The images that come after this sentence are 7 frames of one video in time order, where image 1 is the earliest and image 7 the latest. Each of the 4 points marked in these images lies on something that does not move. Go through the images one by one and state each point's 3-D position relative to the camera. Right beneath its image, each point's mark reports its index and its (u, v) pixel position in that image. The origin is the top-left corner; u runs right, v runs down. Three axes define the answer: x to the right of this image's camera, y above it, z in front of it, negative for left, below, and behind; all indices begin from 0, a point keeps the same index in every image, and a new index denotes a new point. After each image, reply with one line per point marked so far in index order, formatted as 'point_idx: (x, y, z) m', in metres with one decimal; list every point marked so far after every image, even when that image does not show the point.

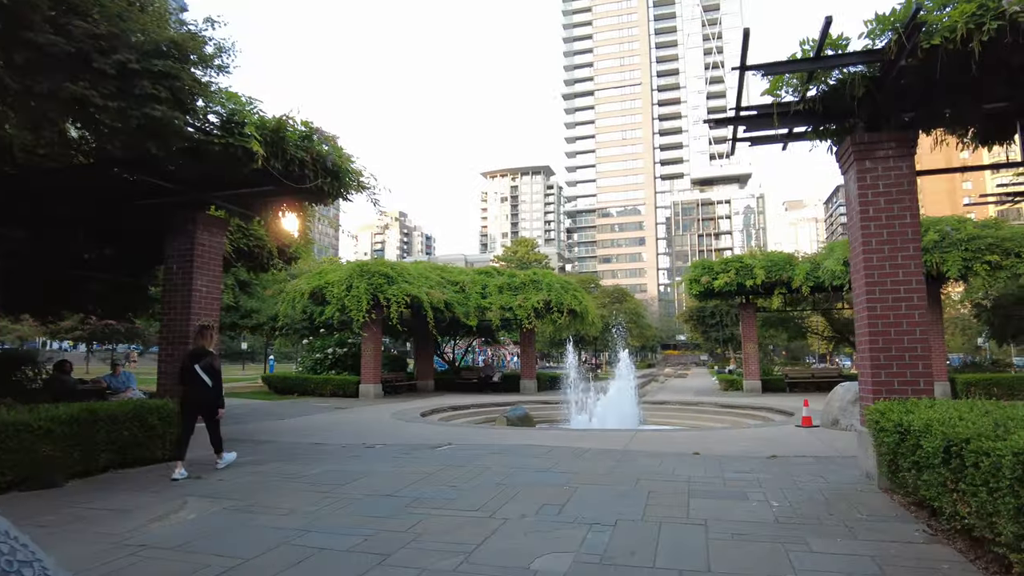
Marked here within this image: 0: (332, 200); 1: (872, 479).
0: (-2.6, +1.3, +9.2) m
1: (+3.3, -1.7, +5.9) m
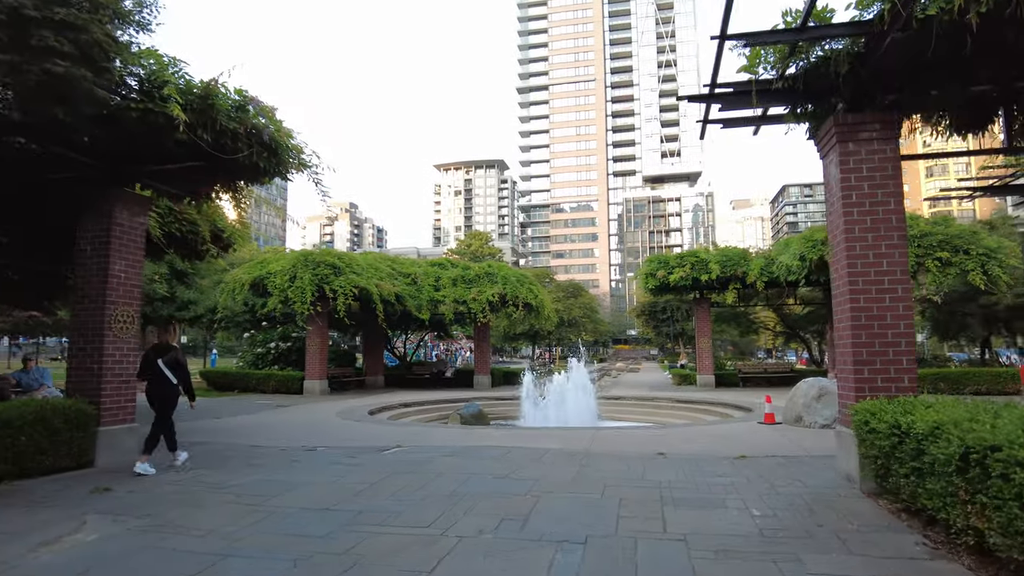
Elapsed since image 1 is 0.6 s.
0: (-3.2, +1.5, +8.4) m
1: (+2.9, -1.7, +5.5) m
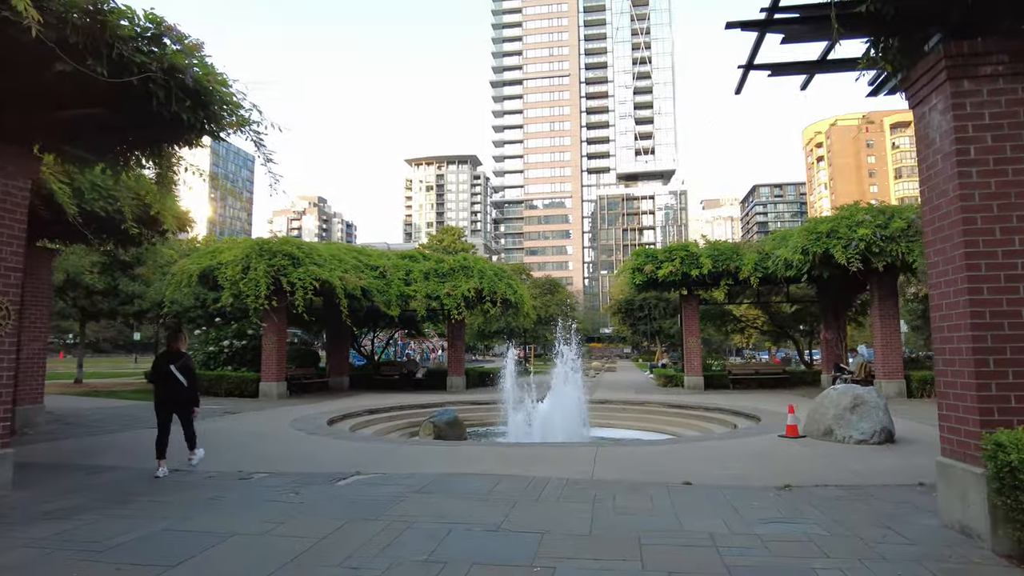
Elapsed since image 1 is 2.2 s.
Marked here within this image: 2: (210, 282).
0: (-3.3, +1.6, +6.7) m
1: (+2.9, -1.6, +4.1) m
2: (-8.7, +0.1, +18.5) m
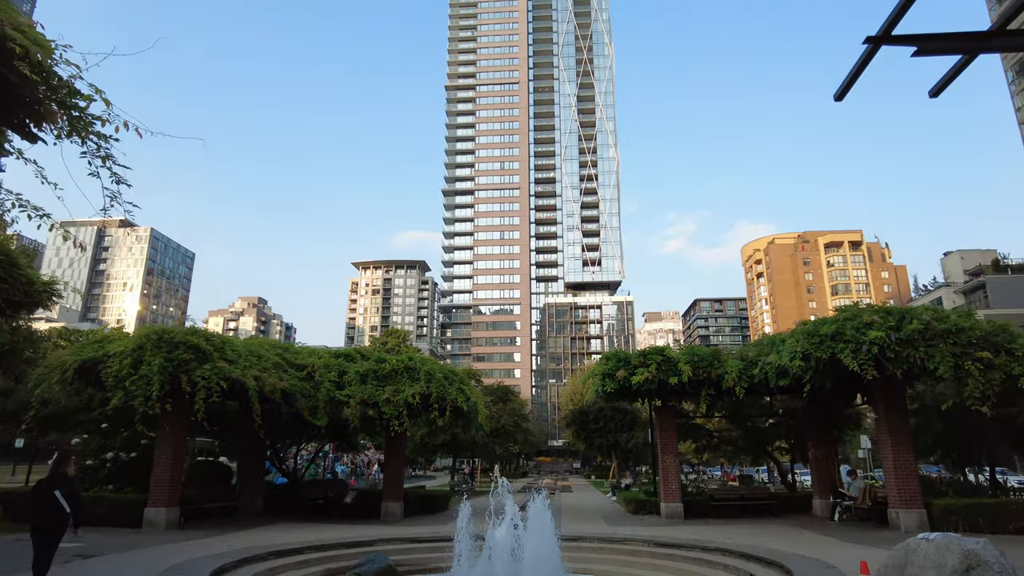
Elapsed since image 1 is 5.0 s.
0: (-3.3, +1.1, +4.0) m
1: (+3.0, -1.8, +1.5) m
2: (-9.8, -2.2, +15.0) m
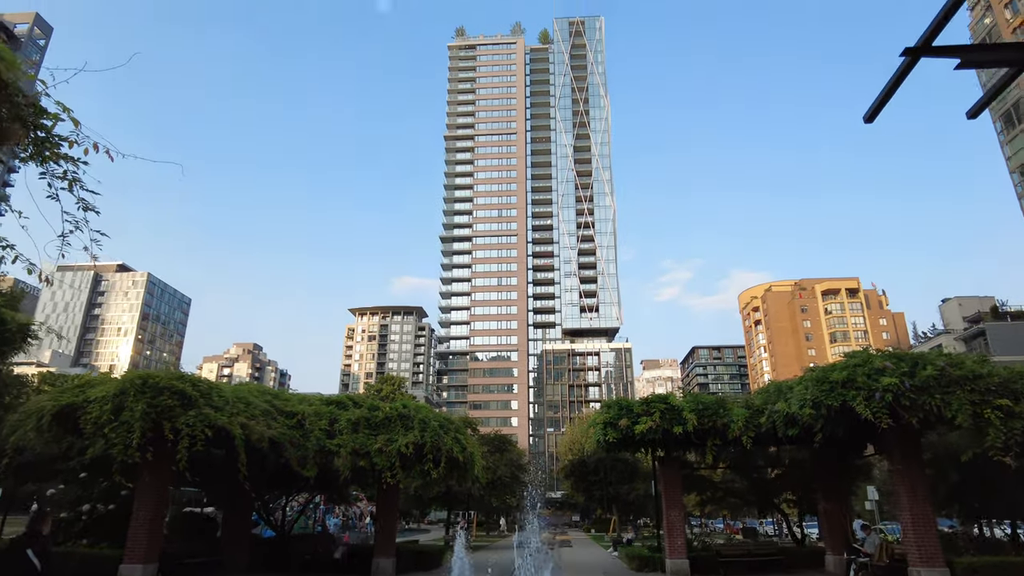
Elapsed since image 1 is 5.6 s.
0: (-3.3, +0.9, +3.6) m
1: (+3.0, -1.8, +0.9) m
2: (-9.8, -3.1, +14.3) m
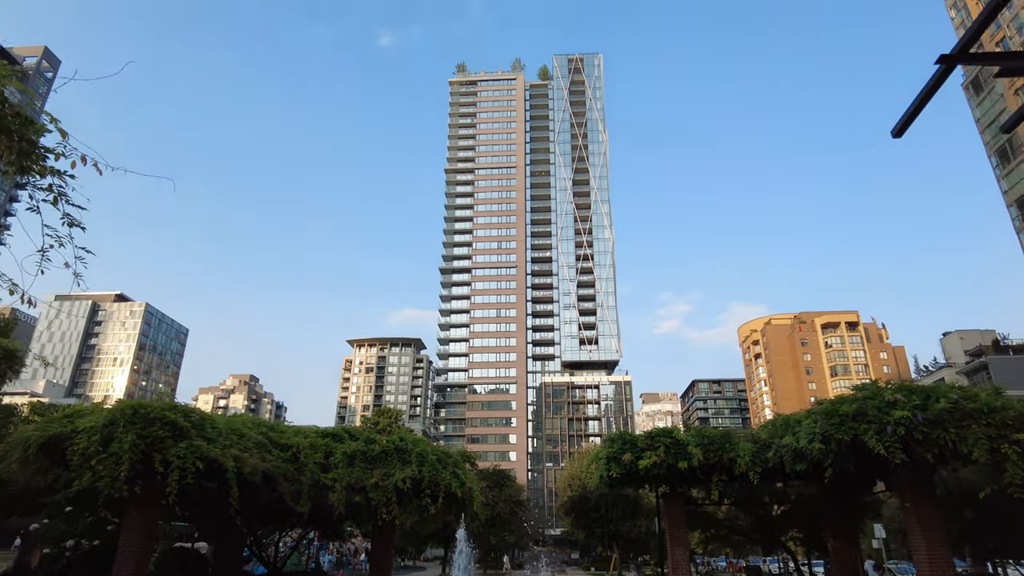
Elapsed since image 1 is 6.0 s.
0: (-3.2, +0.8, +3.4) m
1: (+3.1, -1.8, +0.6) m
2: (-9.8, -3.7, +13.9) m
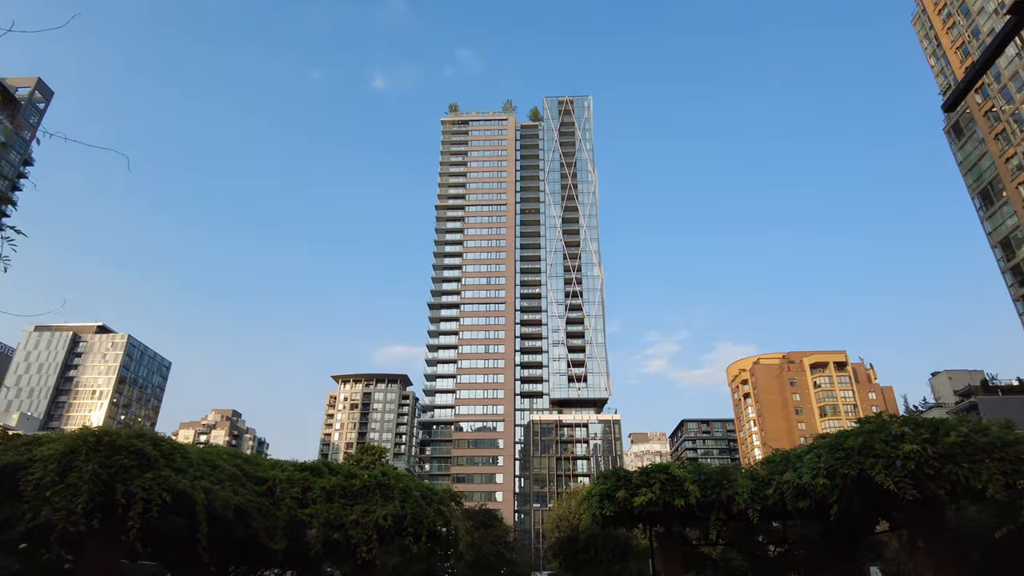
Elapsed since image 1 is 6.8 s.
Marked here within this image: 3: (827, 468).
0: (-3.2, +1.0, +2.9) m
1: (+3.1, -1.6, 0.0) m
2: (-10.0, -4.1, +12.9) m
3: (+6.1, -3.4, +12.4) m
